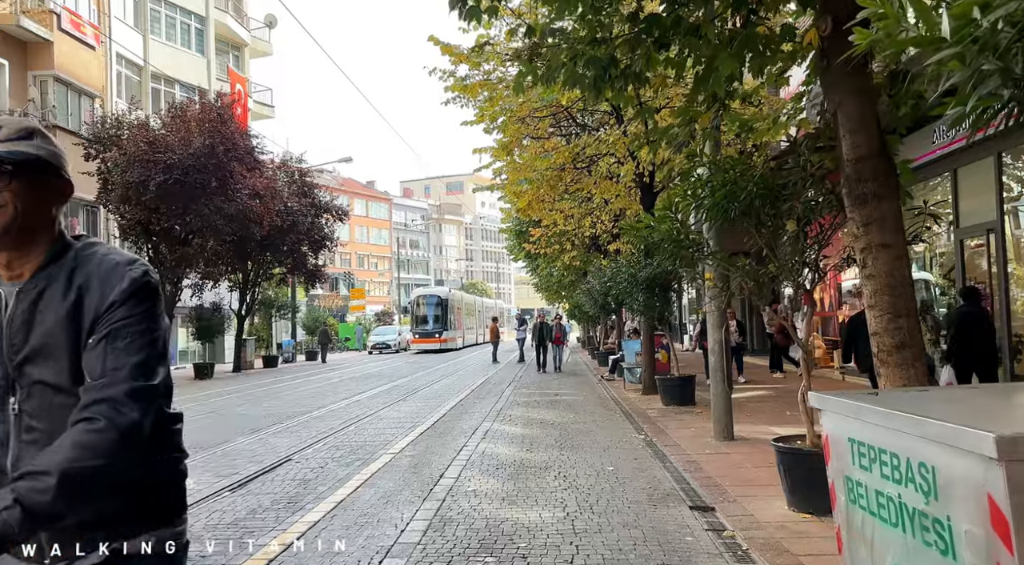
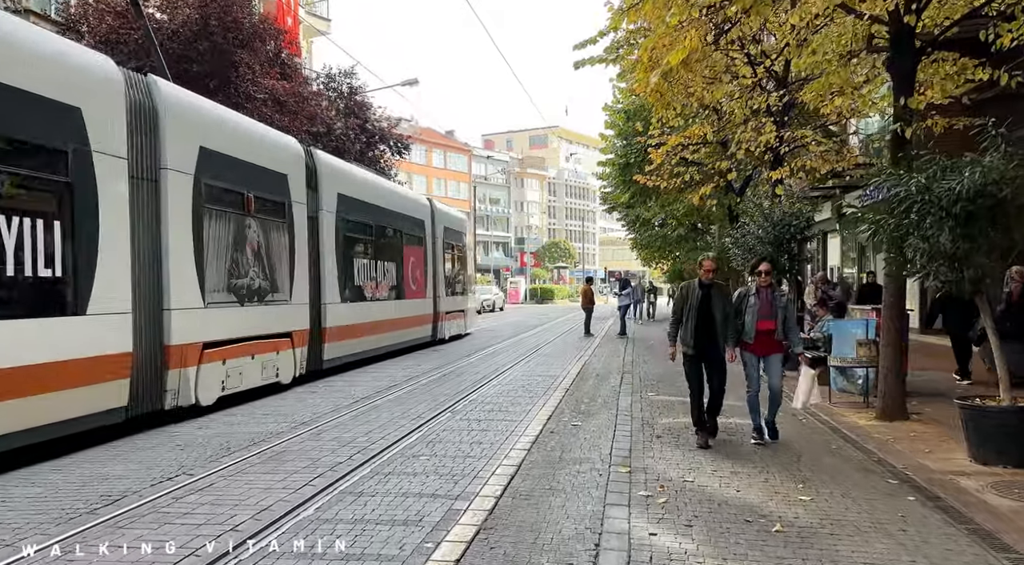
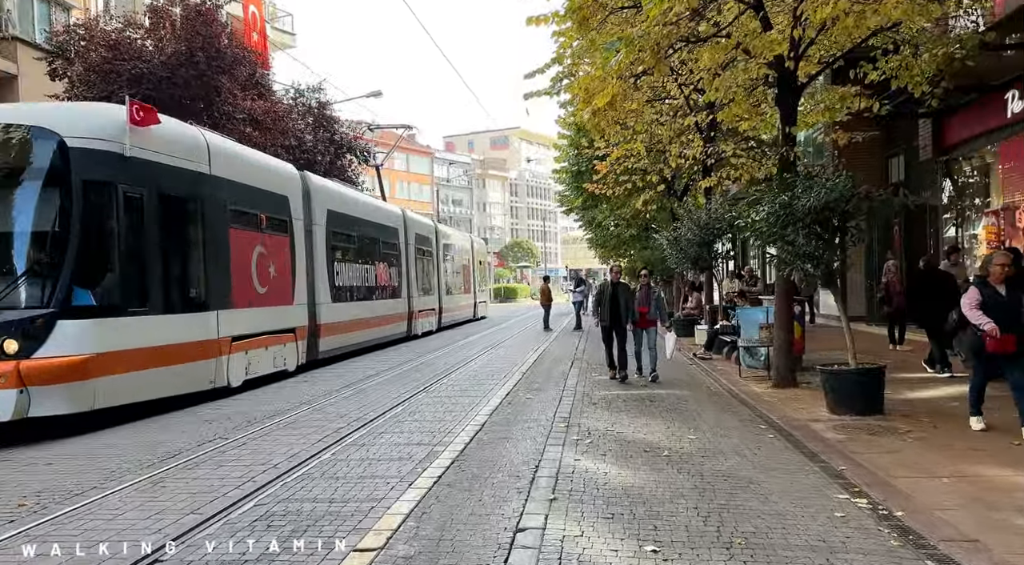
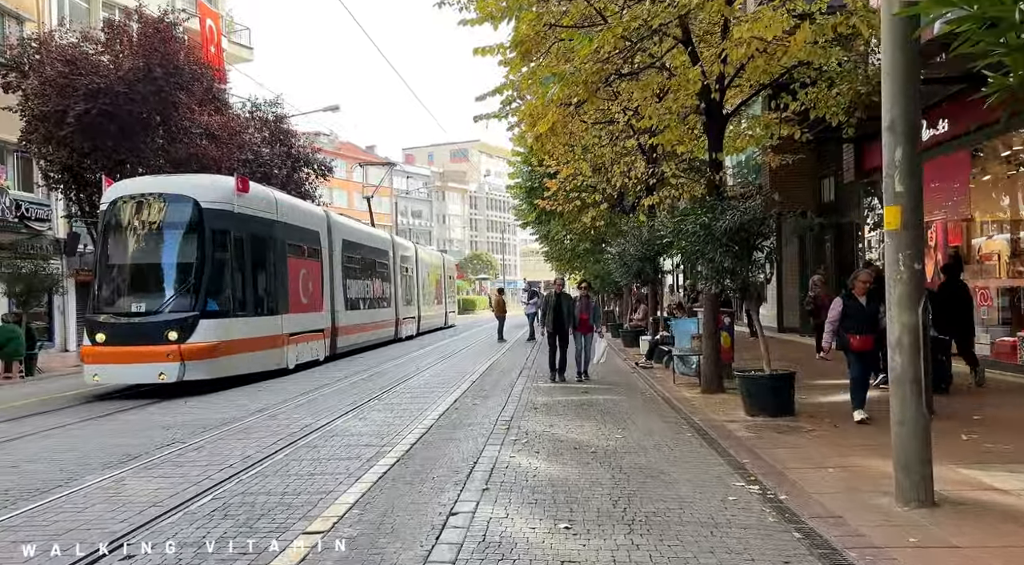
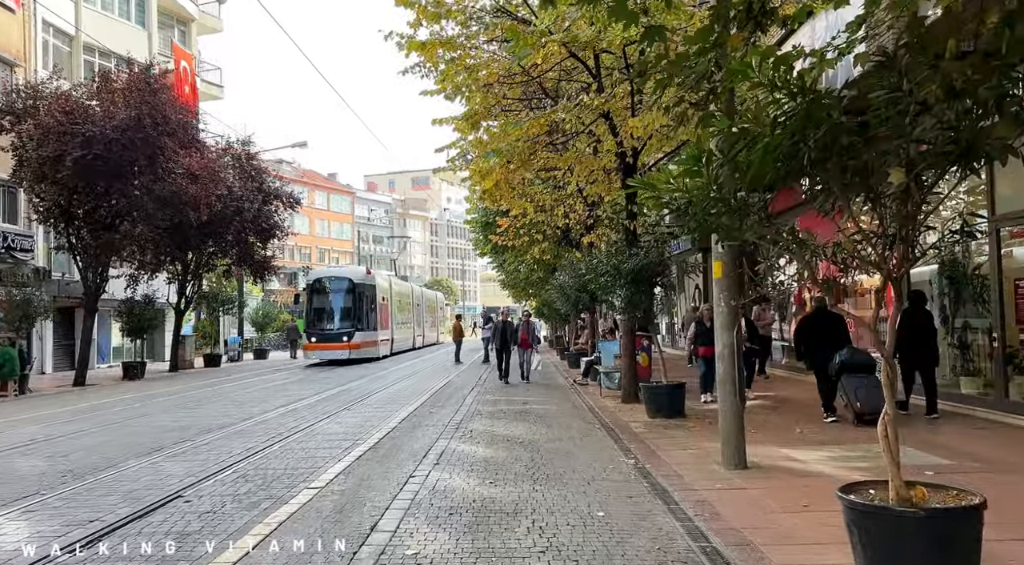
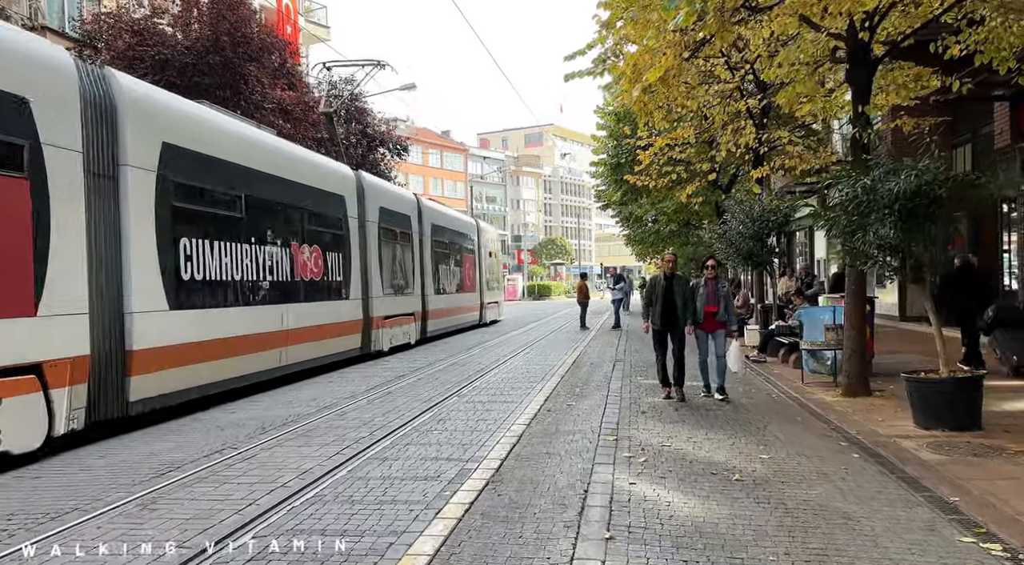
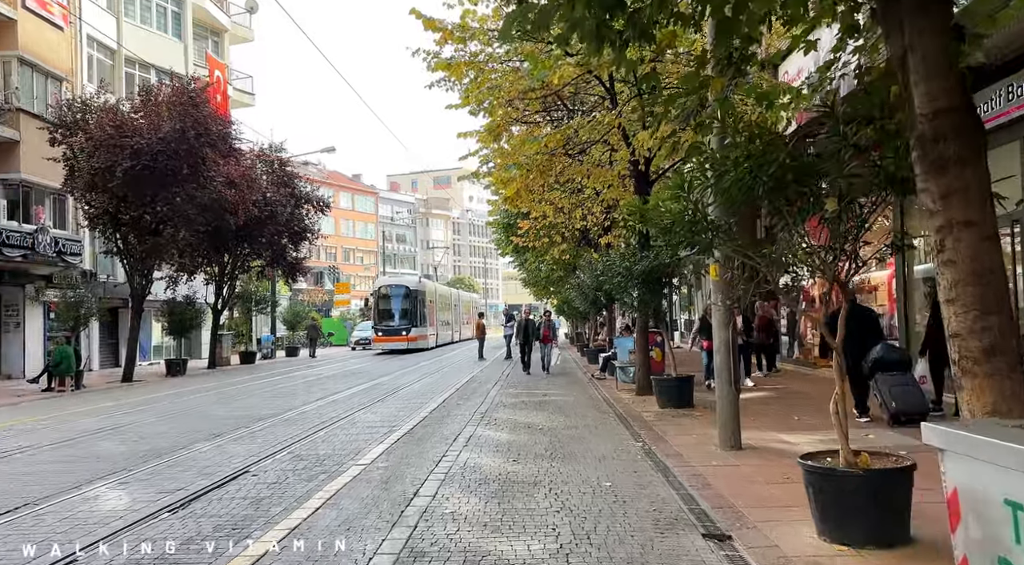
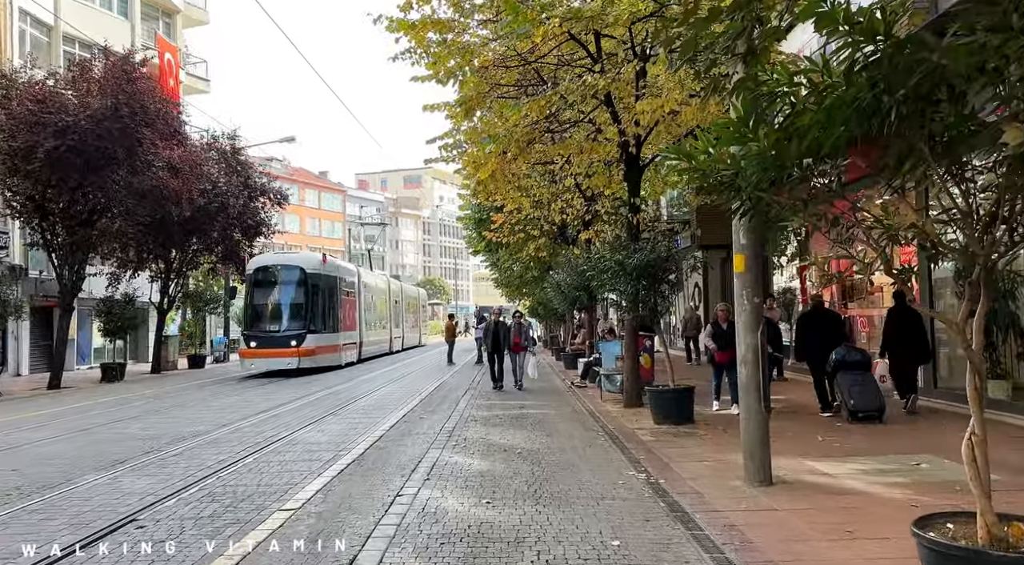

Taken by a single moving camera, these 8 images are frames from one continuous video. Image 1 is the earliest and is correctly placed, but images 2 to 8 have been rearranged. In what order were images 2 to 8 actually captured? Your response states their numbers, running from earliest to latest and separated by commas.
7, 5, 8, 4, 3, 6, 2
